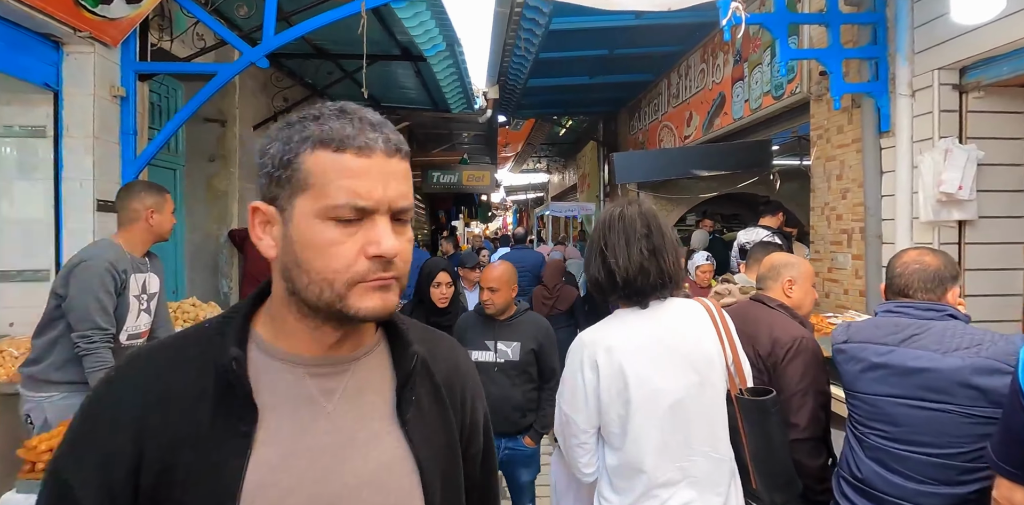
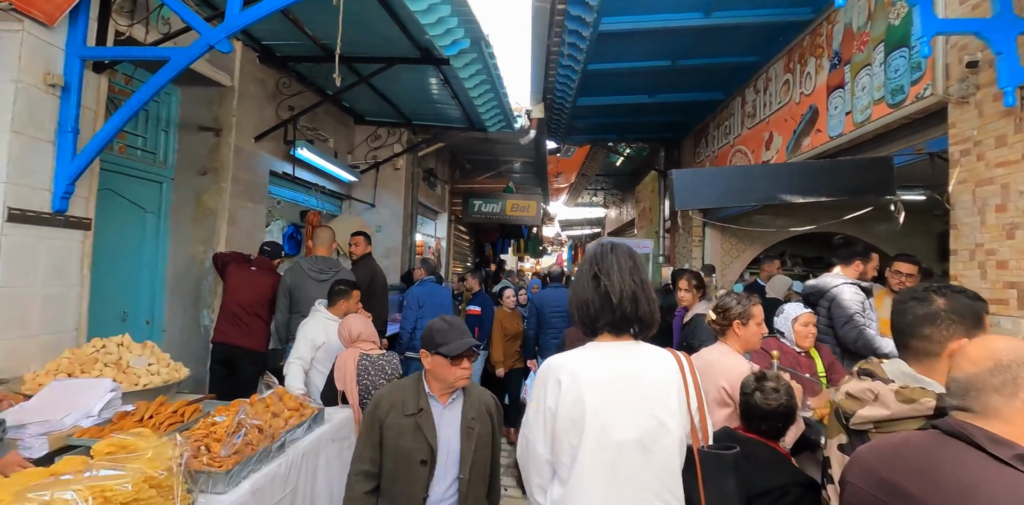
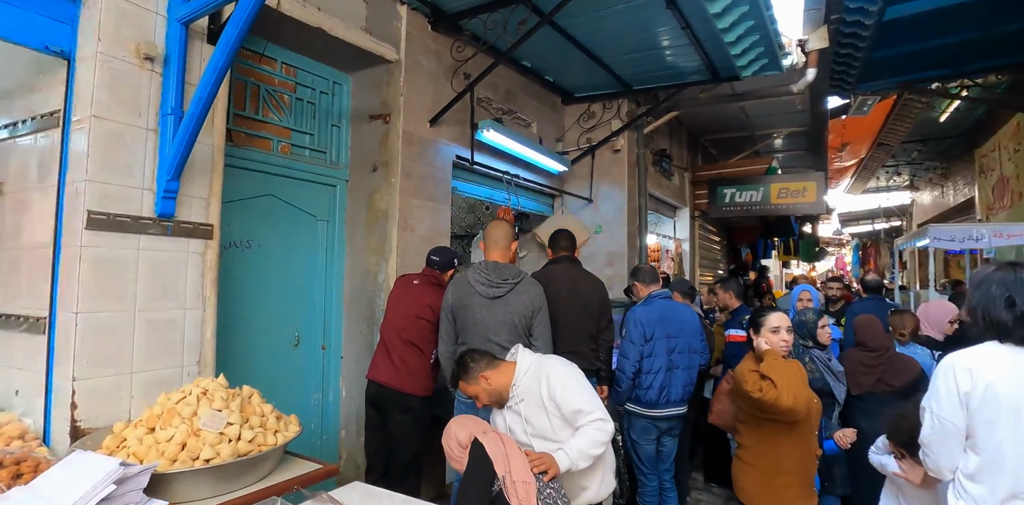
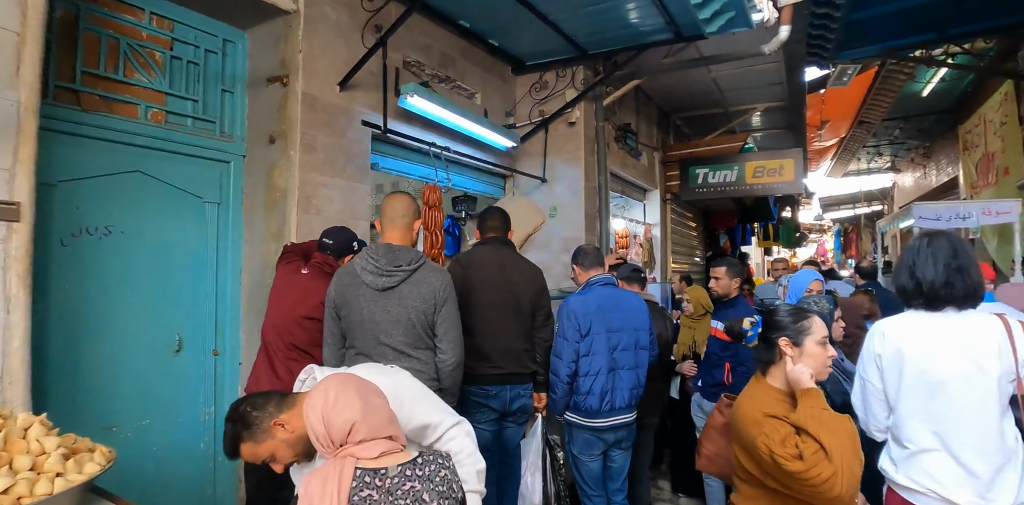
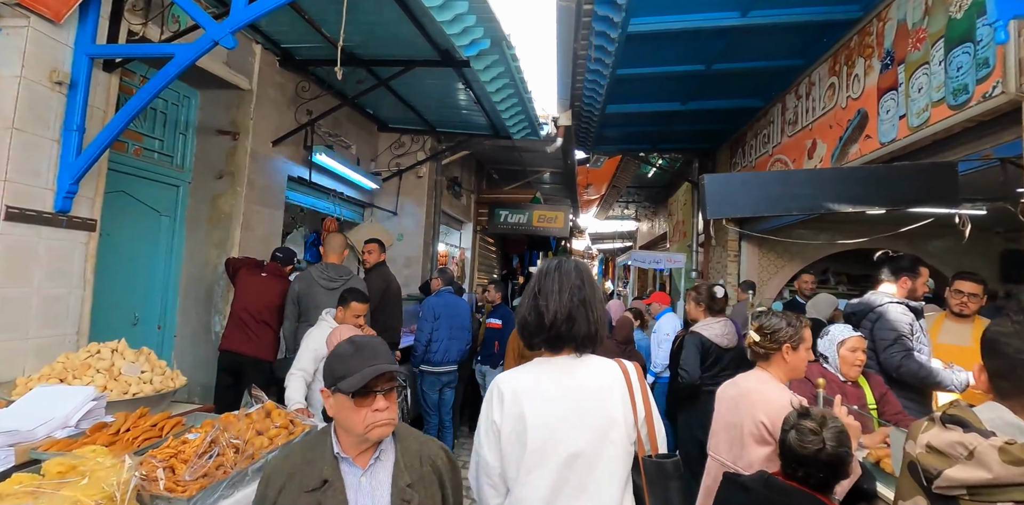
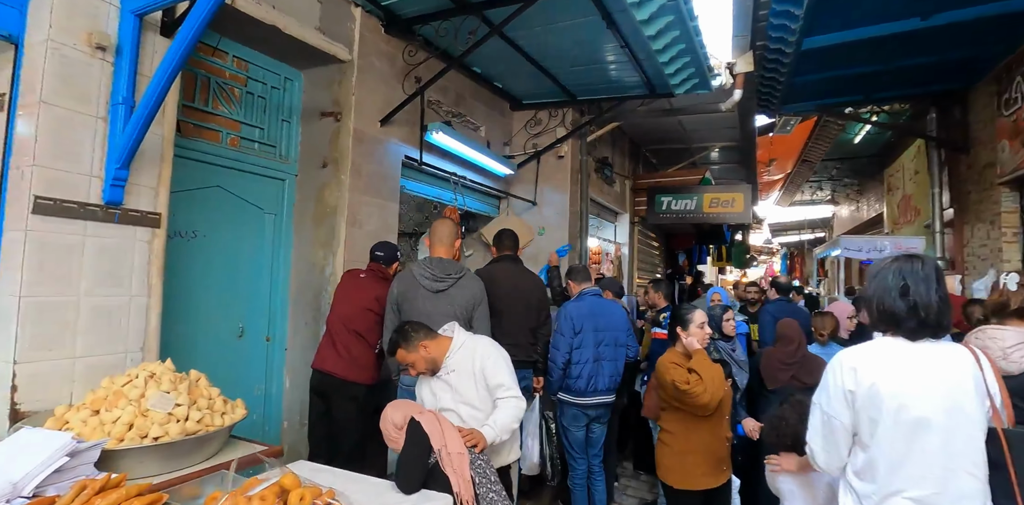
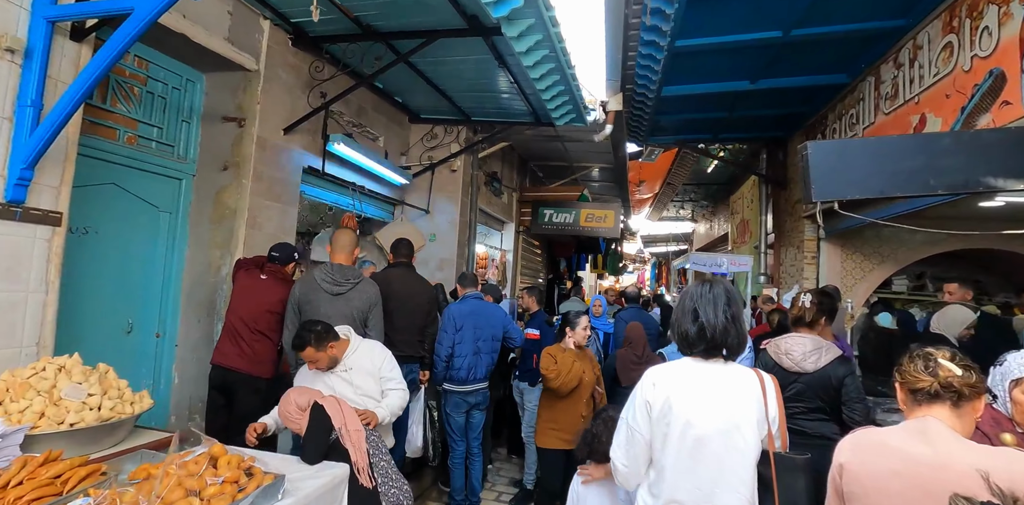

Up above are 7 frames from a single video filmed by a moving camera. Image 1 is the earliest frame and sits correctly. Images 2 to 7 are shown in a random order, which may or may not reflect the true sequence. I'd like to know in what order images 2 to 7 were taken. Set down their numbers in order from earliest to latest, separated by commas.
2, 5, 7, 6, 3, 4
